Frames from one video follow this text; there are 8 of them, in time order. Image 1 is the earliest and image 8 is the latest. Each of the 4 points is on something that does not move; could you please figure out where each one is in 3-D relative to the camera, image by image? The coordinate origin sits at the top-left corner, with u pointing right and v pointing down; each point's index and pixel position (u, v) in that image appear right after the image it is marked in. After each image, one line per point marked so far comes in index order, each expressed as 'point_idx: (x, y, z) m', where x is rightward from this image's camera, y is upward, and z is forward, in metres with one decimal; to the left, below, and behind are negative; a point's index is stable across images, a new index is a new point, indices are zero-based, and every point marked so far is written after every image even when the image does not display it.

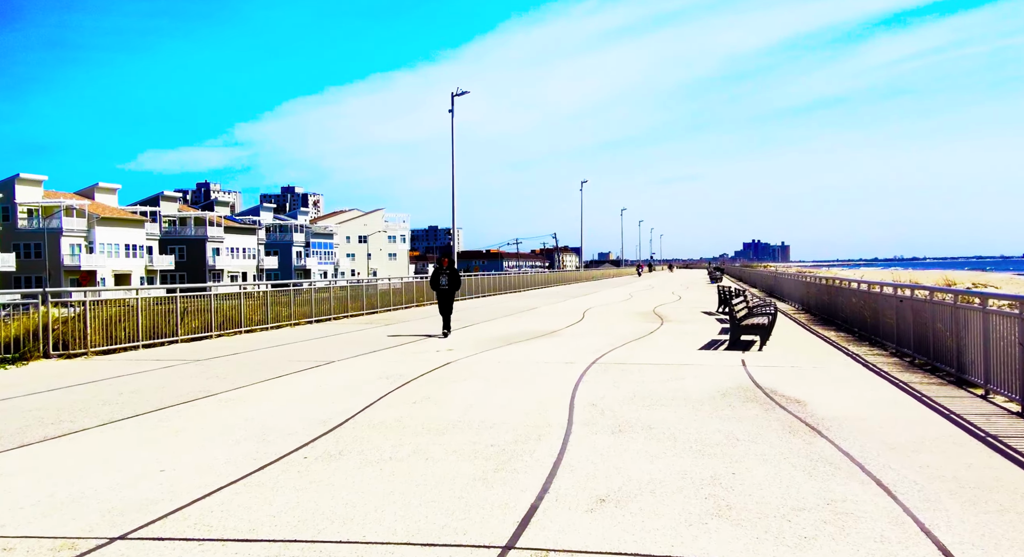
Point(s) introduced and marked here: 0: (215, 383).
0: (-4.0, -1.4, +11.2) m
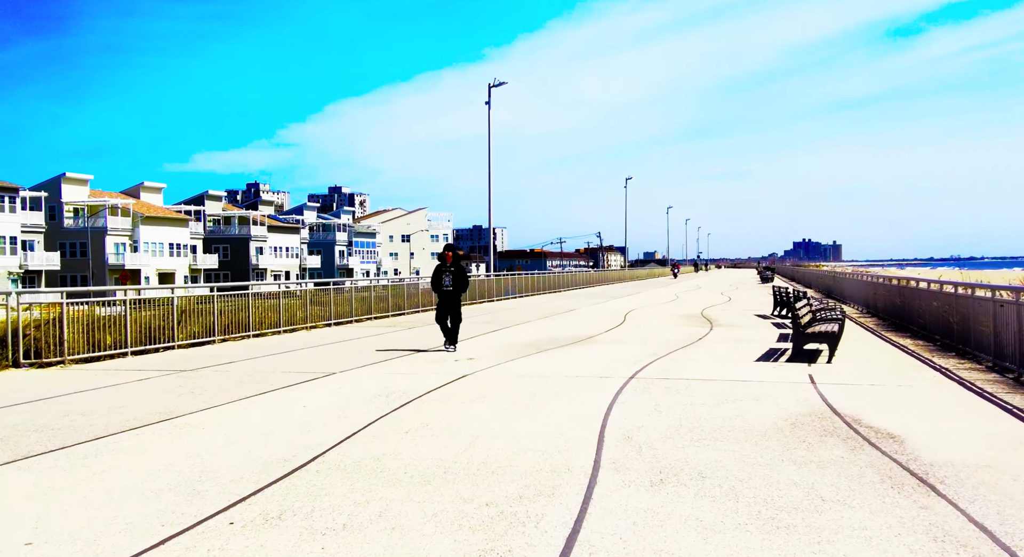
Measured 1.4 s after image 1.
0: (-3.8, -1.4, +9.6) m
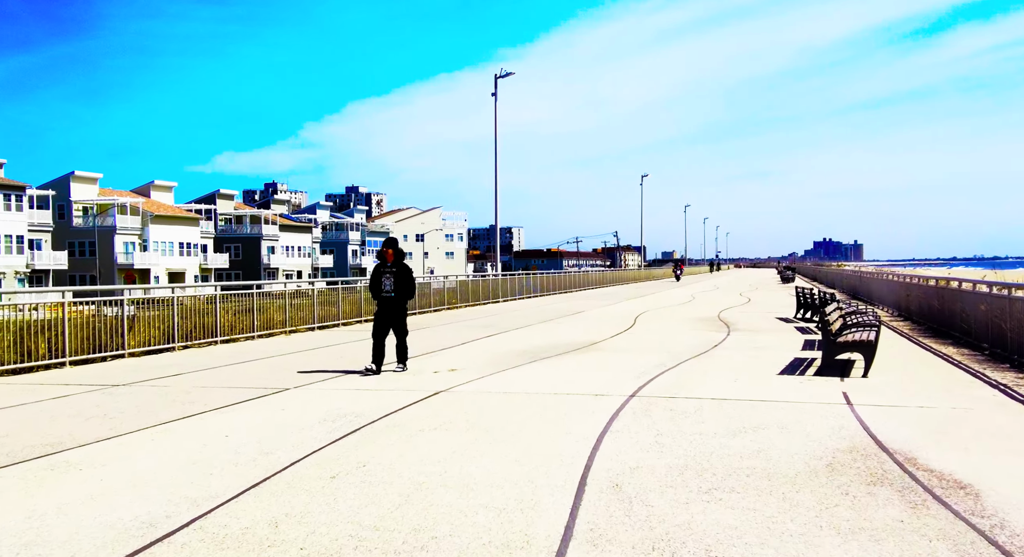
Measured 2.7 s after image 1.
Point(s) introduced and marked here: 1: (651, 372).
0: (-4.0, -1.4, +7.9) m
1: (+2.0, -1.3, +11.9) m
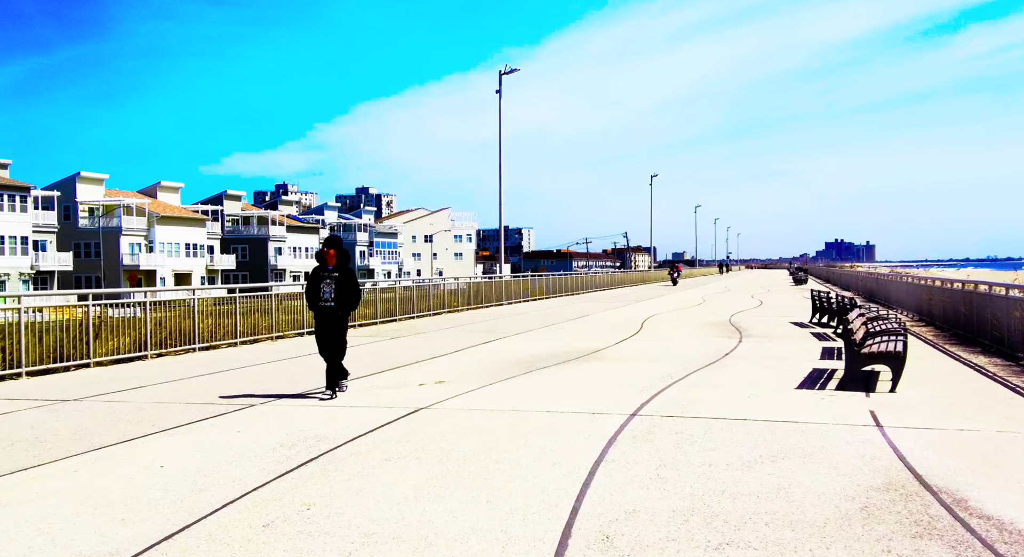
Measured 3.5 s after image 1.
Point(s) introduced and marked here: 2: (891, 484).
0: (-4.2, -1.4, +7.0) m
1: (+1.9, -1.4, +10.9) m
2: (+2.7, -1.5, +6.0) m
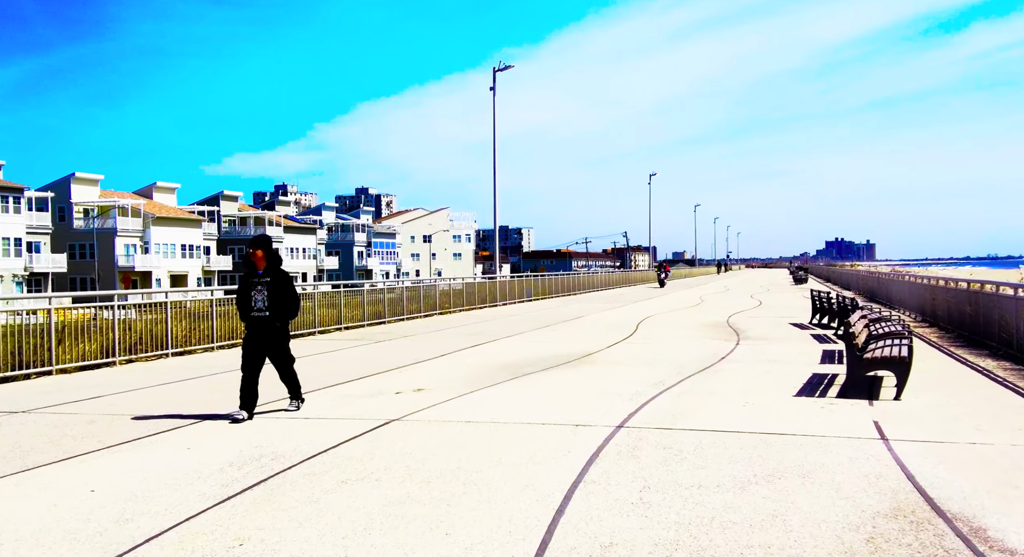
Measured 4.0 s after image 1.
0: (-4.4, -1.5, +6.4) m
1: (+1.6, -1.4, +10.3) m
2: (+2.5, -1.5, +5.4) m
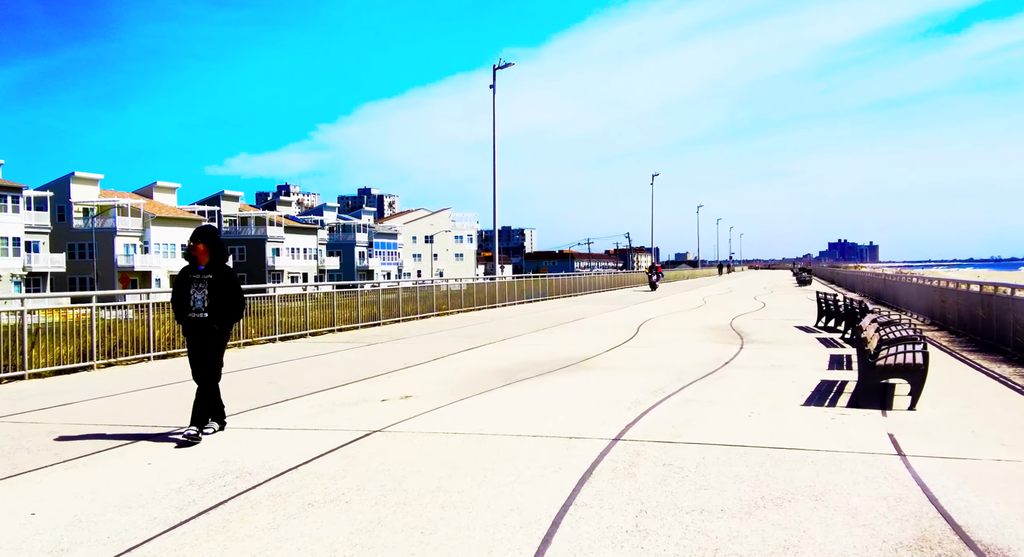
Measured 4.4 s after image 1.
0: (-4.5, -1.5, +5.8) m
1: (+1.5, -1.4, +9.7) m
2: (+2.4, -1.5, +4.8) m
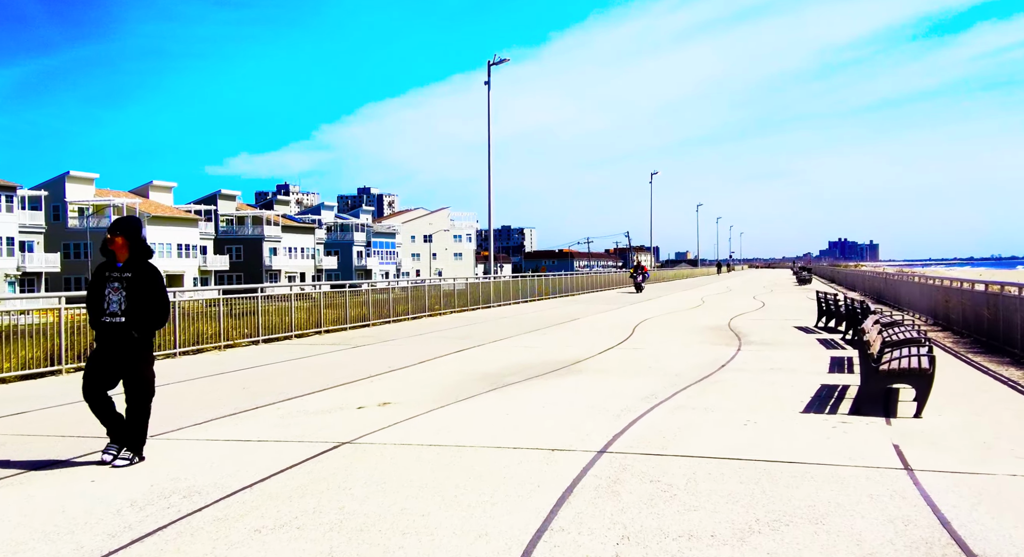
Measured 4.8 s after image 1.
0: (-4.7, -1.5, +5.3) m
1: (+1.4, -1.4, +9.2) m
2: (+2.2, -1.5, +4.3) m
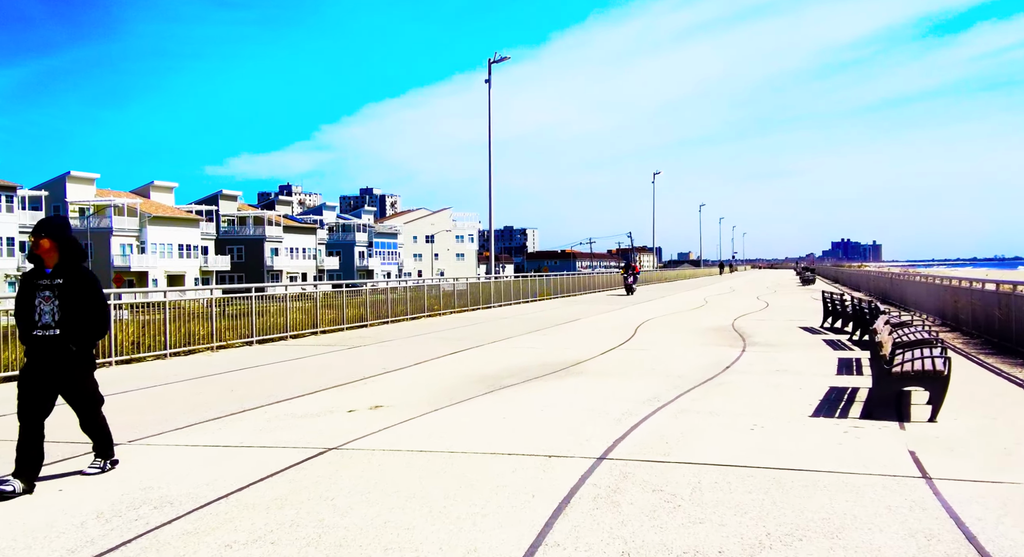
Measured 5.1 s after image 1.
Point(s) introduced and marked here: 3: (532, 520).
0: (-4.8, -1.5, +5.0) m
1: (+1.3, -1.4, +8.8) m
2: (+2.1, -1.5, +3.9) m
3: (+0.1, -1.5, +5.1) m
